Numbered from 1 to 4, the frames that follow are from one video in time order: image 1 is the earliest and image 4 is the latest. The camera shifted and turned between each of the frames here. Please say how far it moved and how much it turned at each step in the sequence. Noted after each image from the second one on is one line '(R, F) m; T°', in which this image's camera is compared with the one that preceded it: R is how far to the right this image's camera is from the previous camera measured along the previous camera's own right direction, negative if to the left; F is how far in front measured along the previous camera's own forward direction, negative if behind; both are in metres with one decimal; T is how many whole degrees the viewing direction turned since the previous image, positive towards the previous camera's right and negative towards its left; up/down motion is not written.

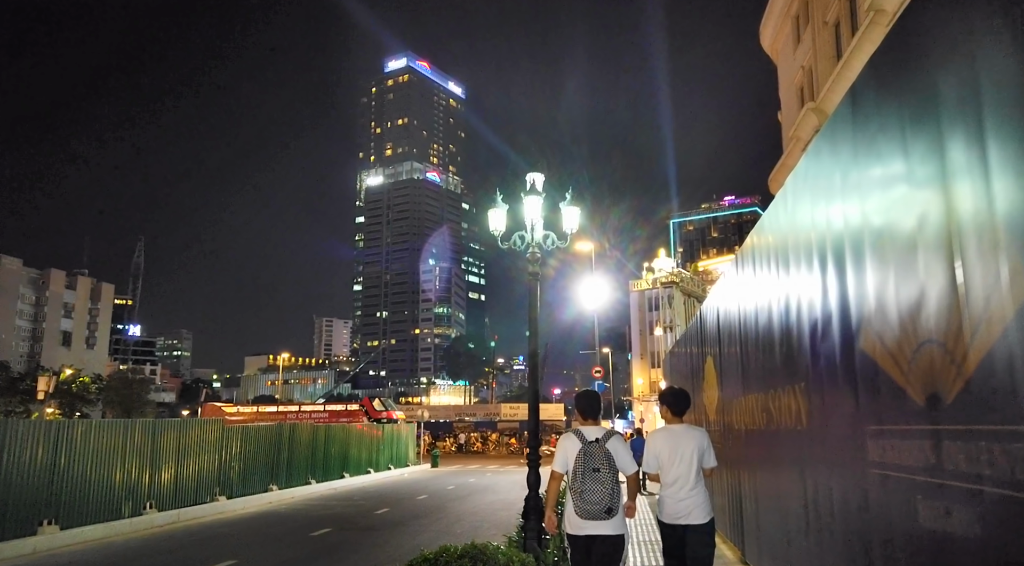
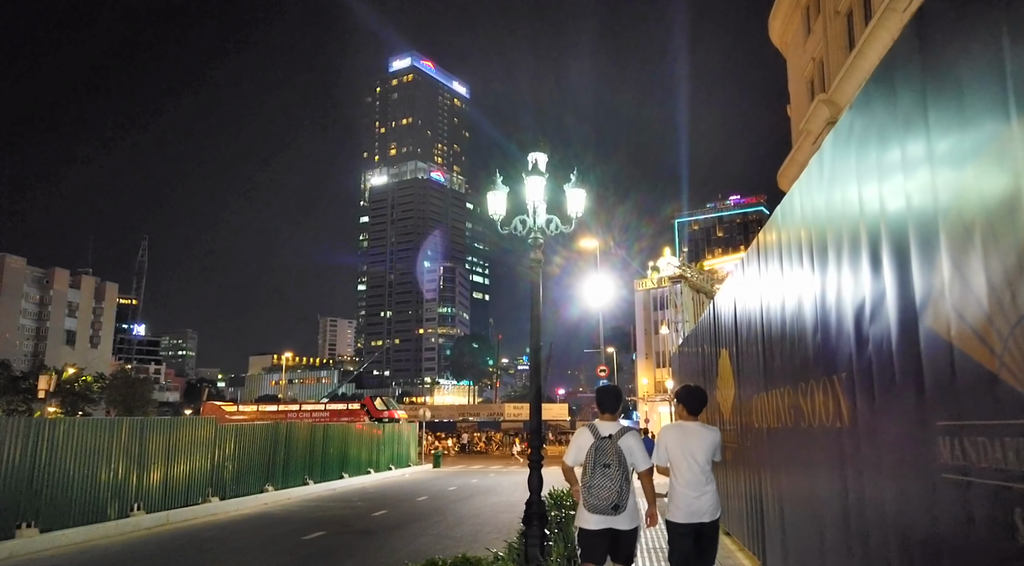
(0.0, +0.6) m; 0°
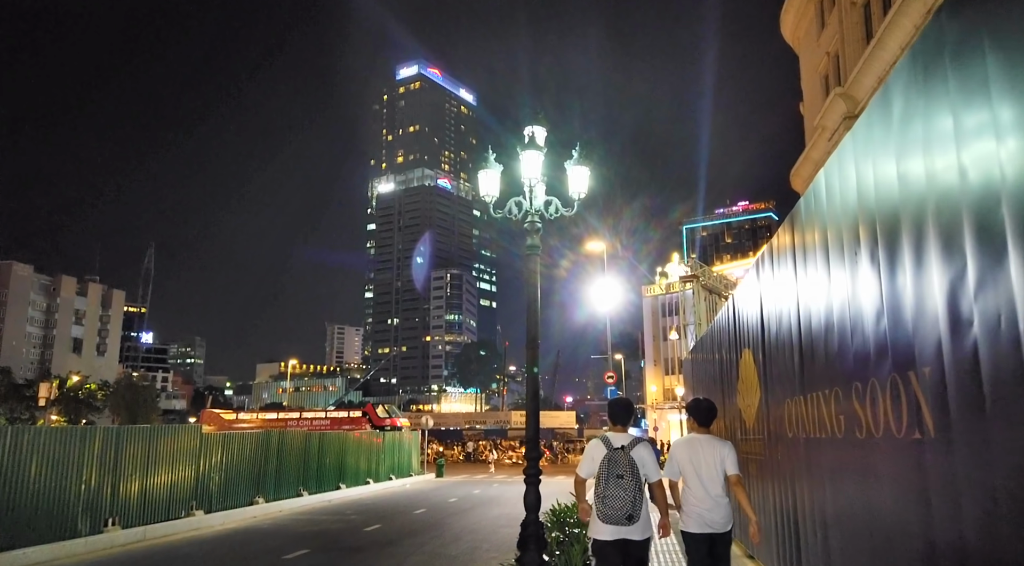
(+0.1, +1.0) m; -1°
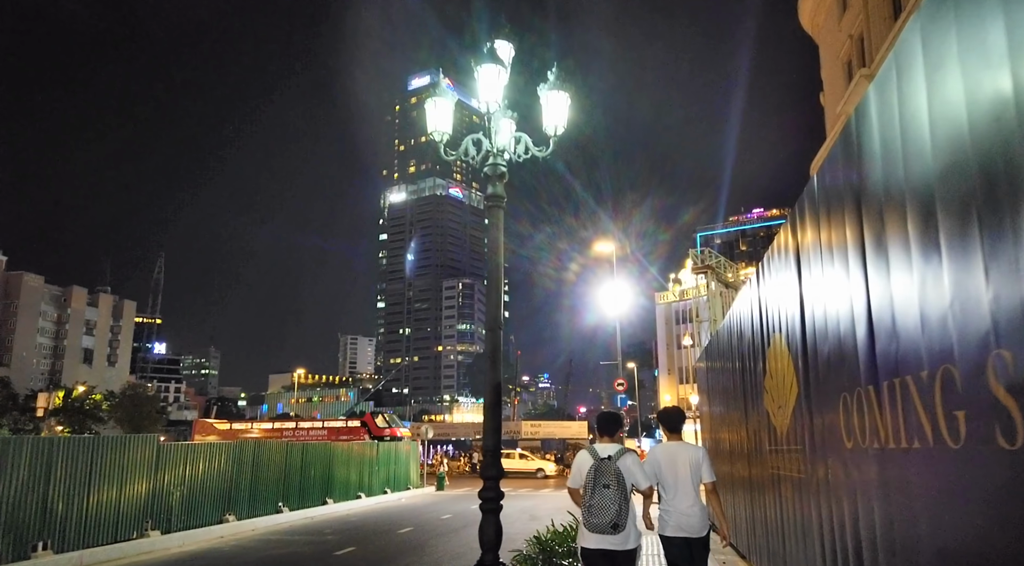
(+0.5, +1.8) m; -1°
